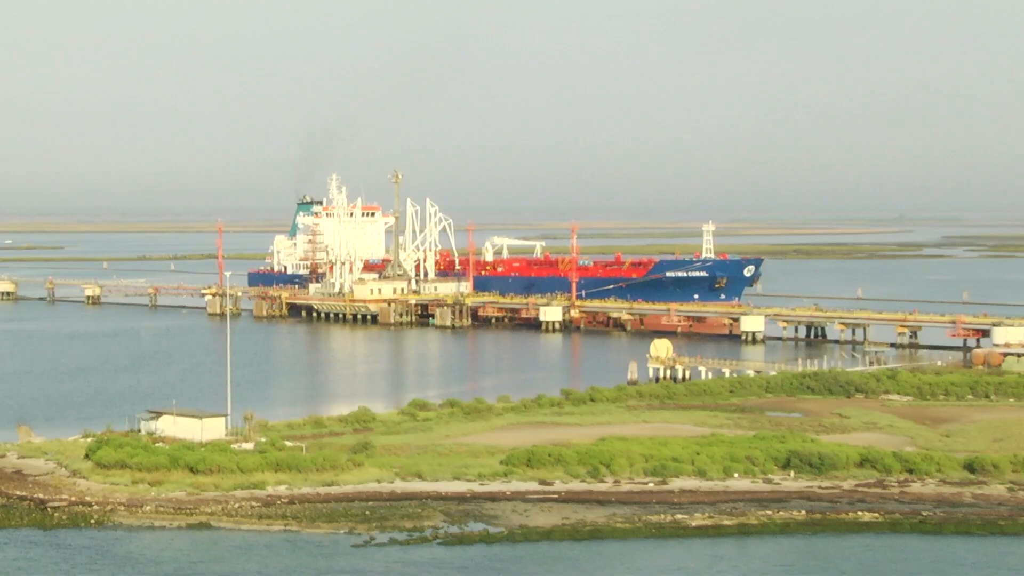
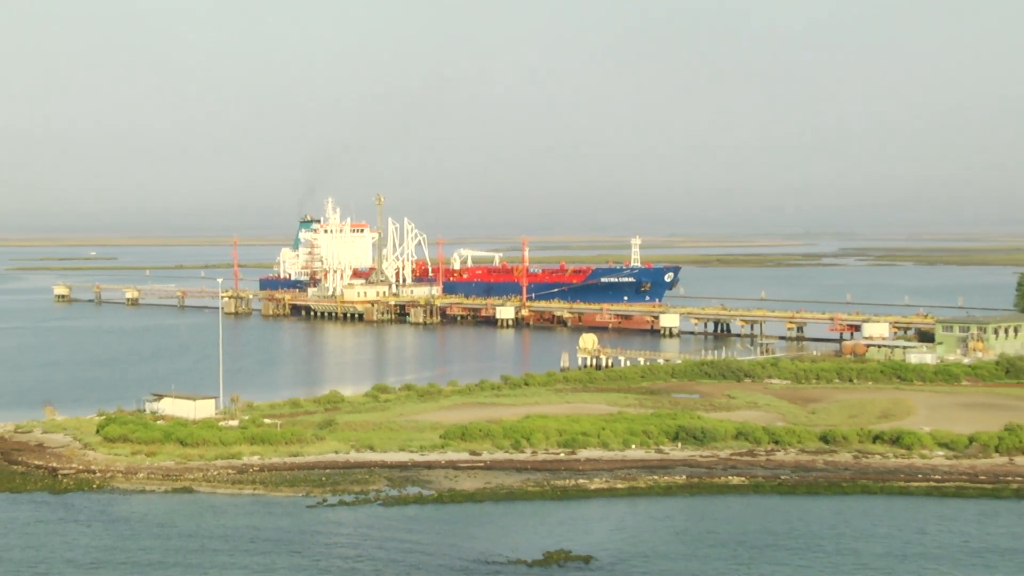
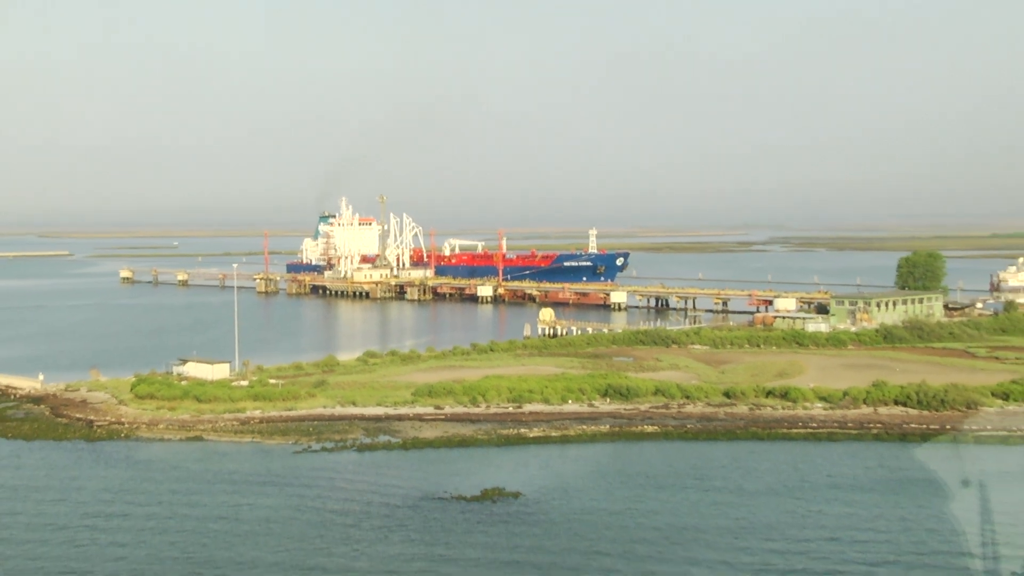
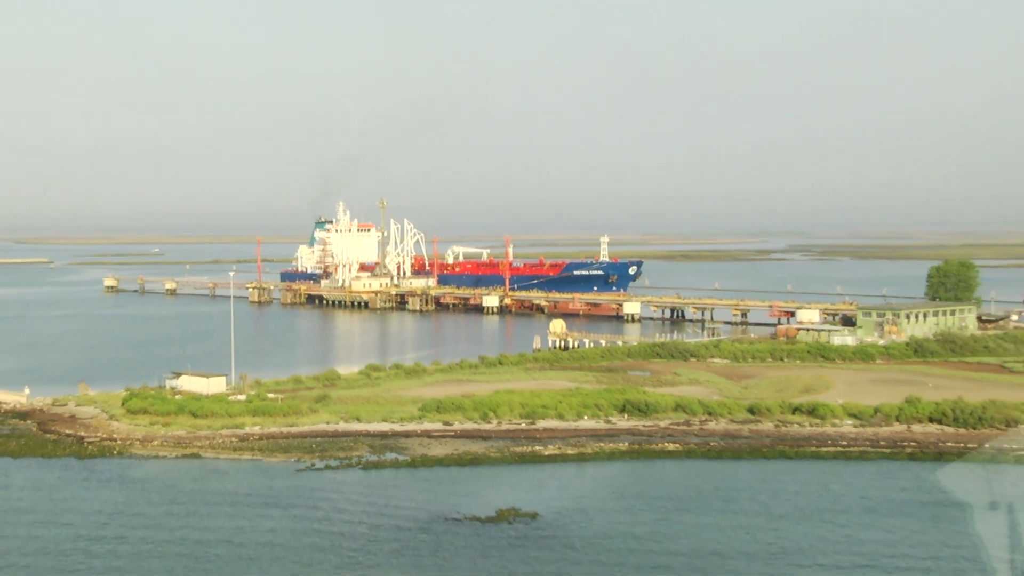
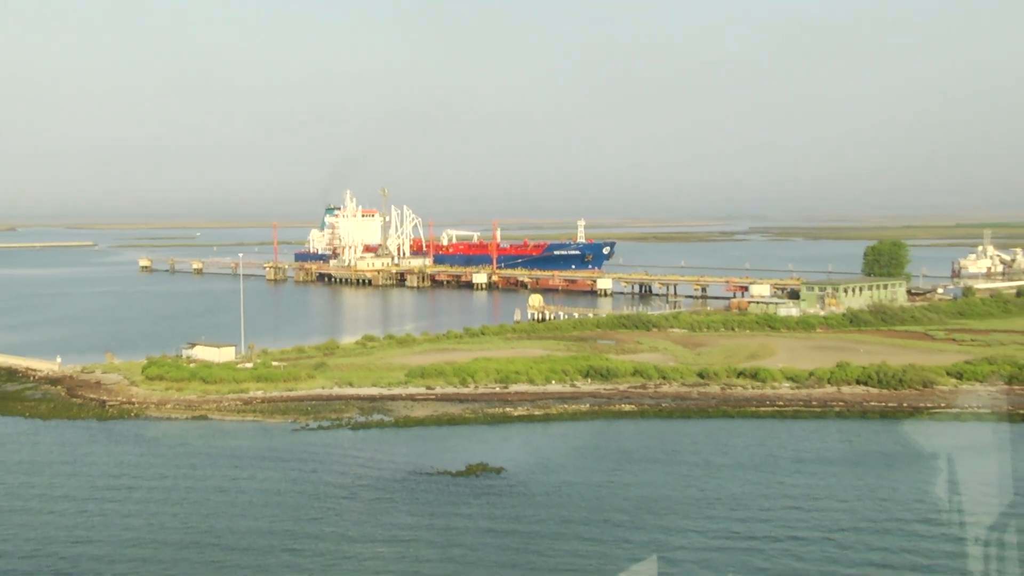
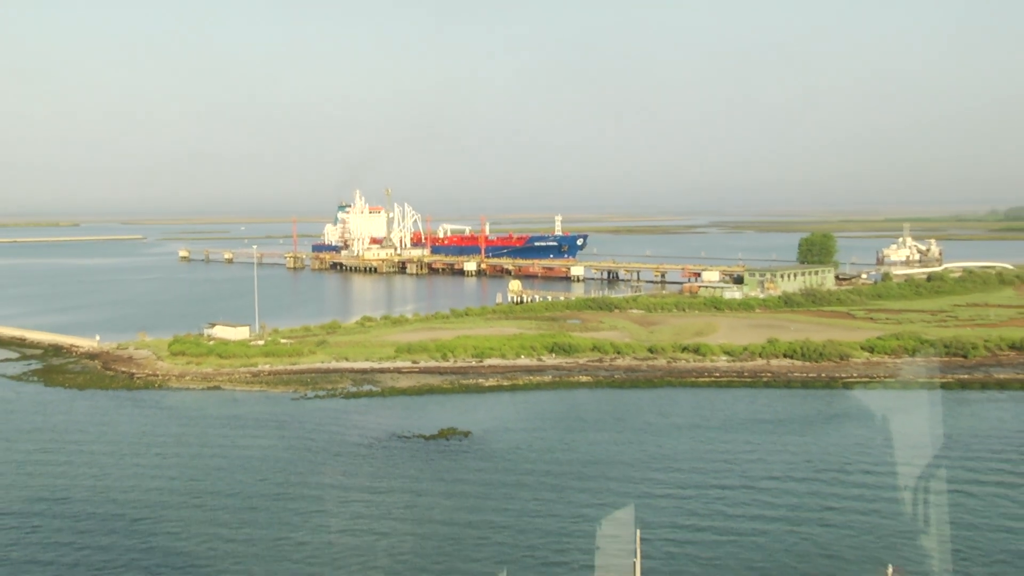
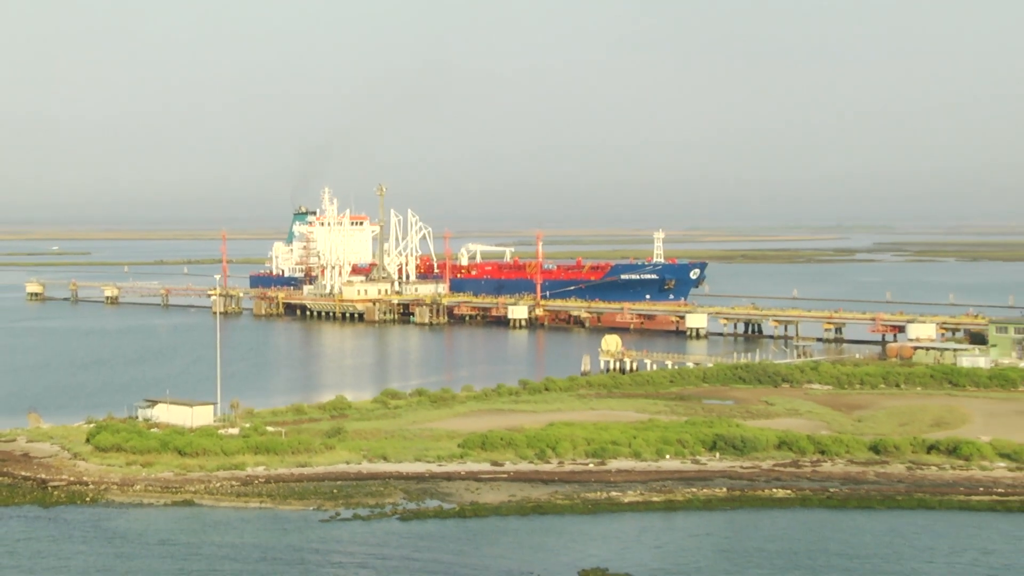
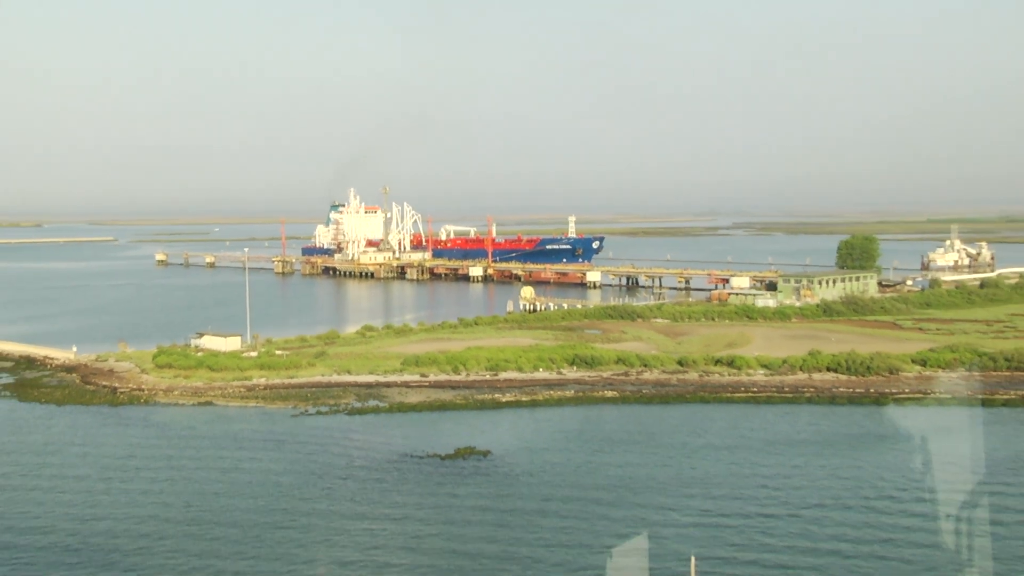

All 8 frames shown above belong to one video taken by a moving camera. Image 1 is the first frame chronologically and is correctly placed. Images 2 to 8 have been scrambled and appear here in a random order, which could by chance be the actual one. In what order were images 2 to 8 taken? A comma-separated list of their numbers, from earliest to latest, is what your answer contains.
7, 2, 4, 3, 5, 8, 6
